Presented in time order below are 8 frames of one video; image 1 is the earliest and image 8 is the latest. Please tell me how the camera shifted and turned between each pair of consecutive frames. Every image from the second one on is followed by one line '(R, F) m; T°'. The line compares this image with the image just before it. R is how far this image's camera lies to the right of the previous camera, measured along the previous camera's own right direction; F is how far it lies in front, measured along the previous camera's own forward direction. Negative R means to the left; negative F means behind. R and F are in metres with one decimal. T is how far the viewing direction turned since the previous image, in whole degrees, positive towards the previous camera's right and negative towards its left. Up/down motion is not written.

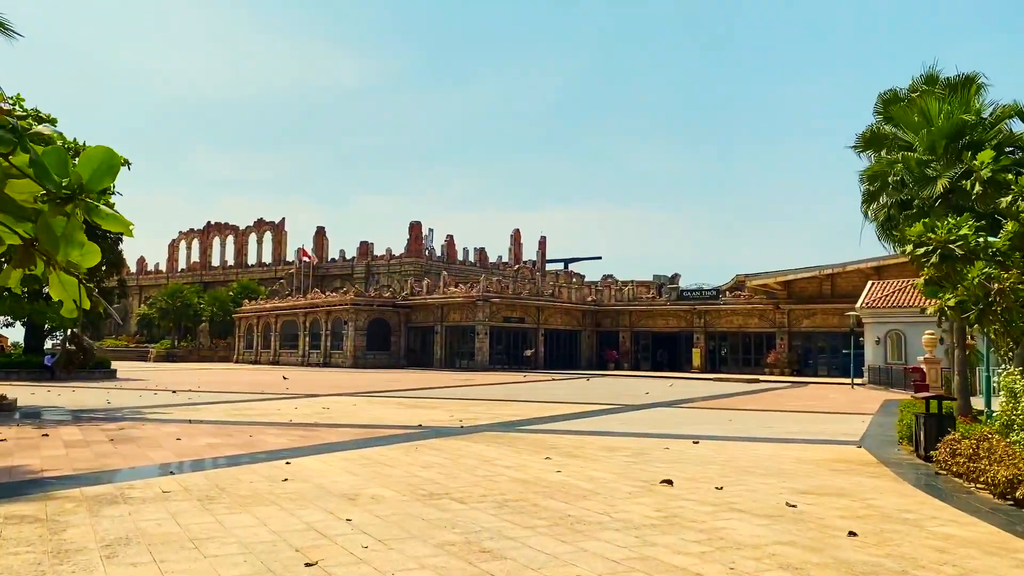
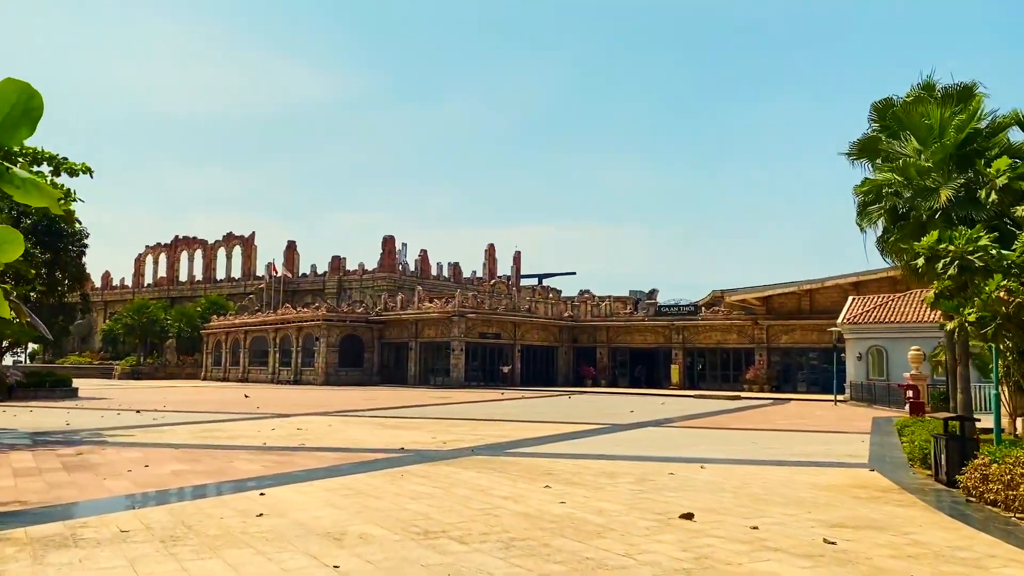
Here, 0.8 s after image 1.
(-0.3, +0.7) m; +2°
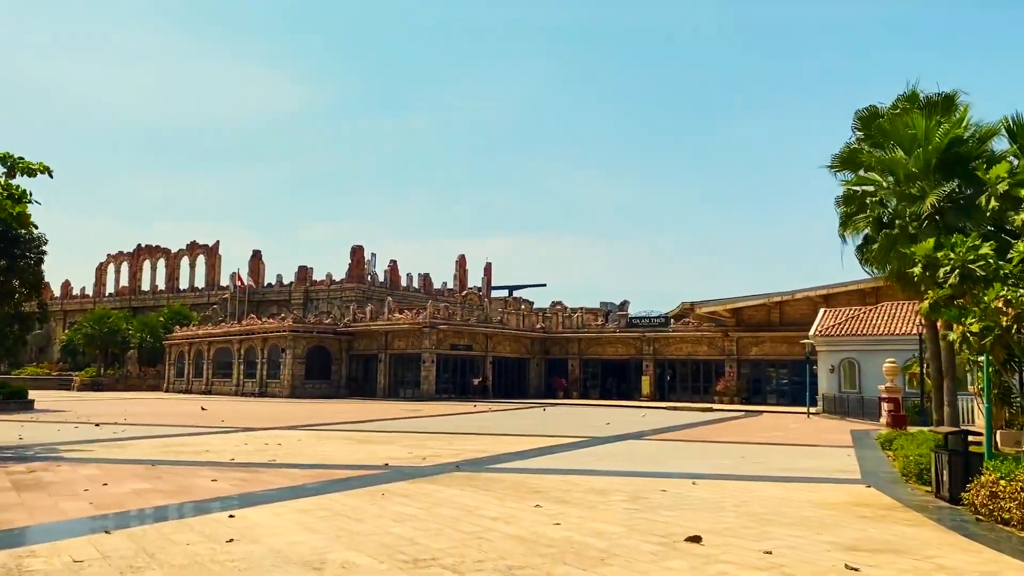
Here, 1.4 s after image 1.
(-0.2, +0.5) m; +2°
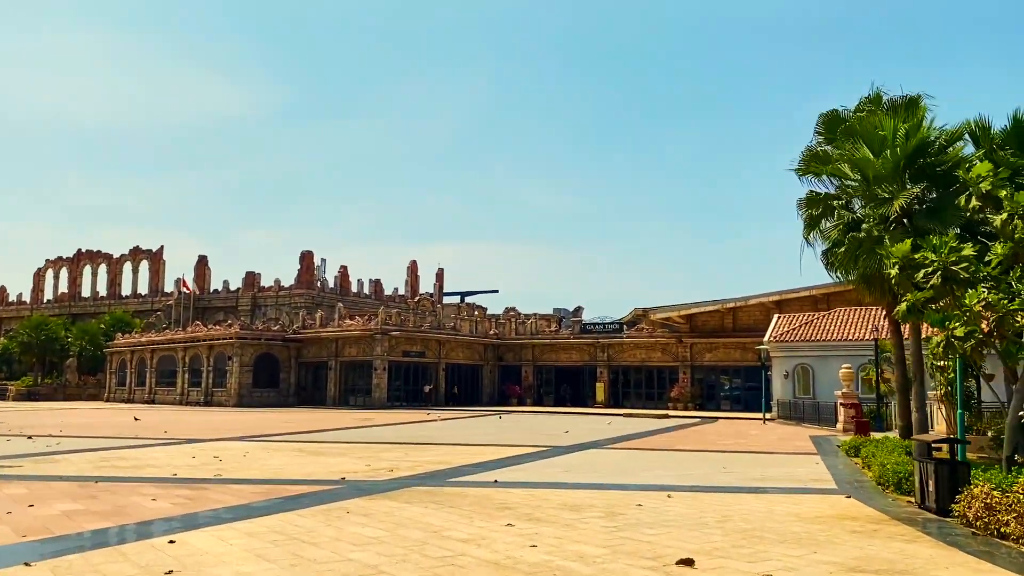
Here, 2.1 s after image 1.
(-0.2, +0.6) m; +4°
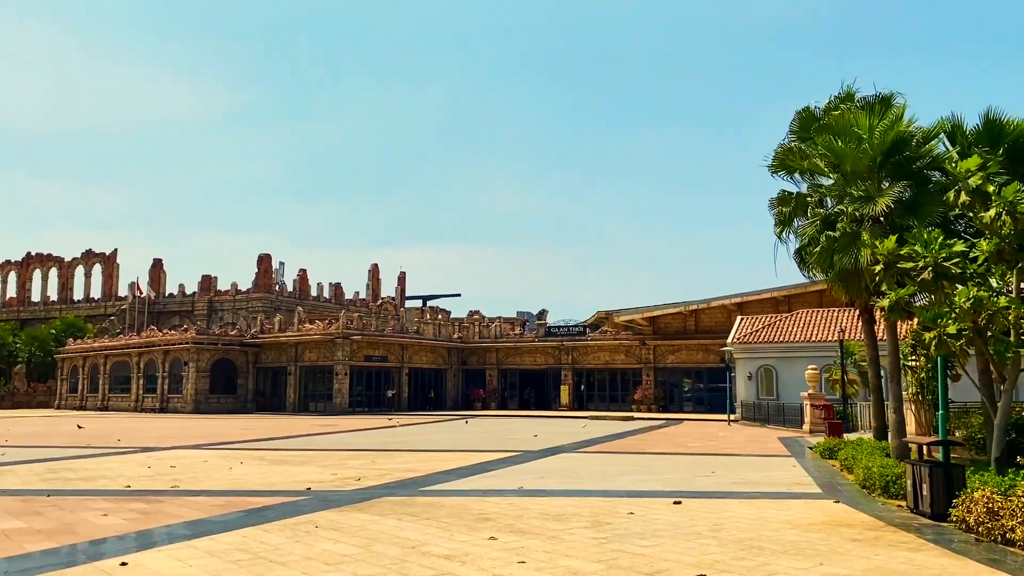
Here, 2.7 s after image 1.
(-0.2, +0.5) m; +3°
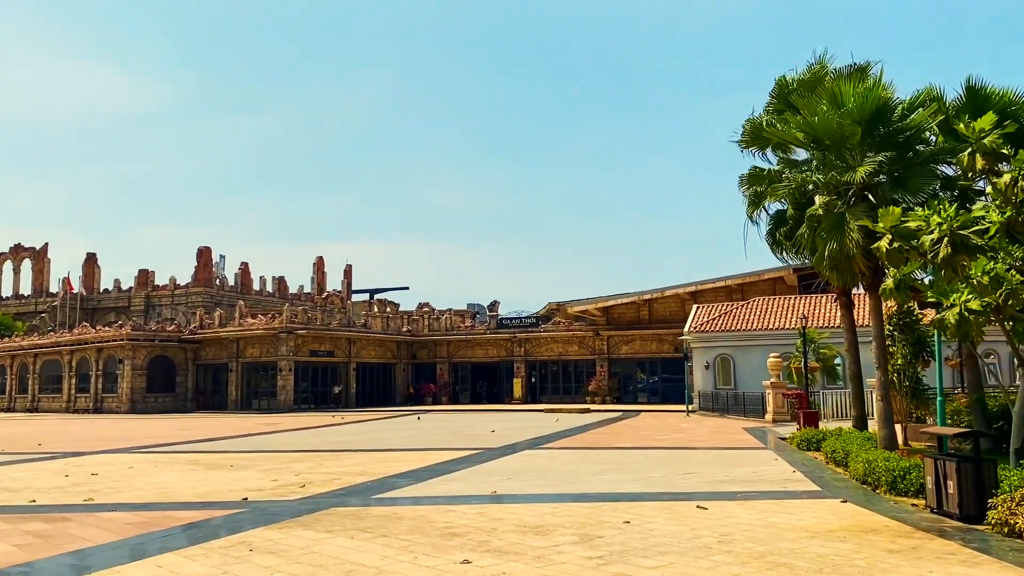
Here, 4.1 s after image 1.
(-0.2, +1.3) m; +4°
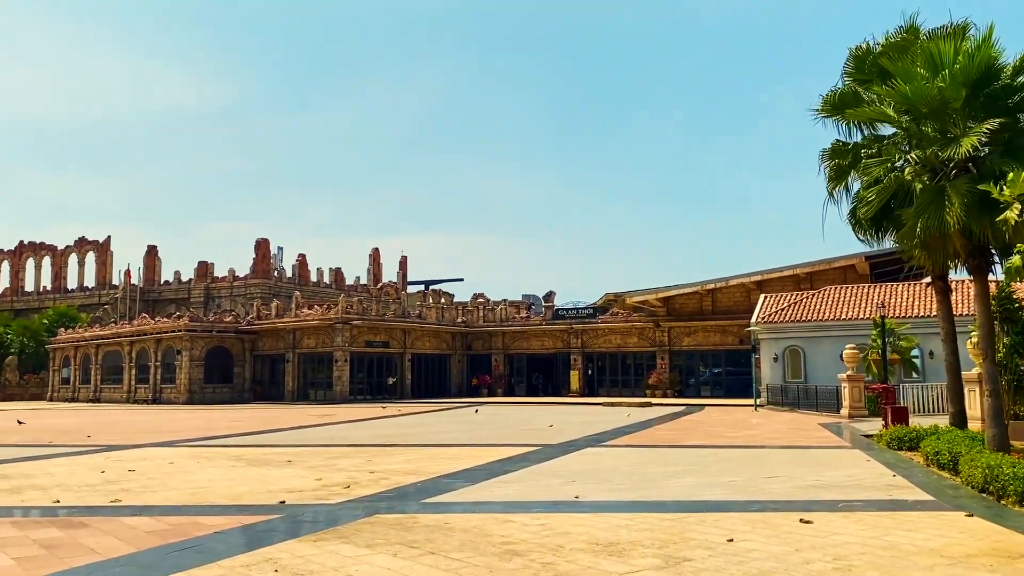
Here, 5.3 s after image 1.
(-0.1, +1.1) m; -4°
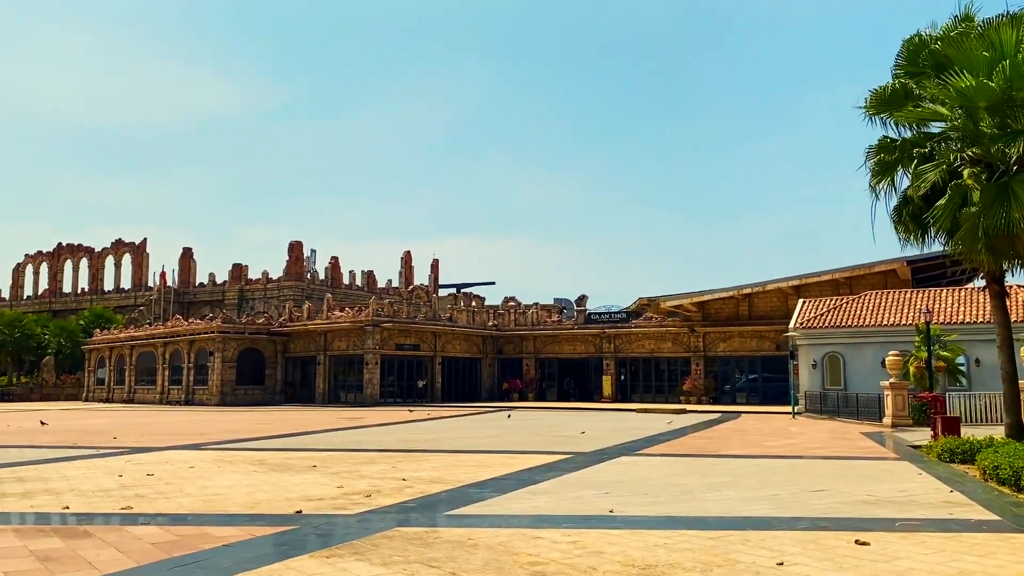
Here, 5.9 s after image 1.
(0.0, +0.5) m; -2°
